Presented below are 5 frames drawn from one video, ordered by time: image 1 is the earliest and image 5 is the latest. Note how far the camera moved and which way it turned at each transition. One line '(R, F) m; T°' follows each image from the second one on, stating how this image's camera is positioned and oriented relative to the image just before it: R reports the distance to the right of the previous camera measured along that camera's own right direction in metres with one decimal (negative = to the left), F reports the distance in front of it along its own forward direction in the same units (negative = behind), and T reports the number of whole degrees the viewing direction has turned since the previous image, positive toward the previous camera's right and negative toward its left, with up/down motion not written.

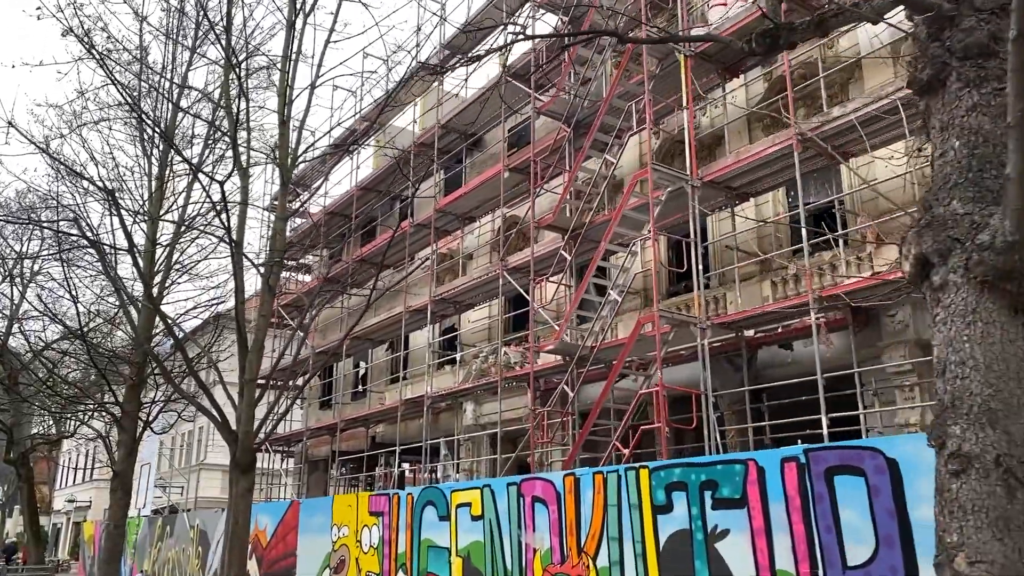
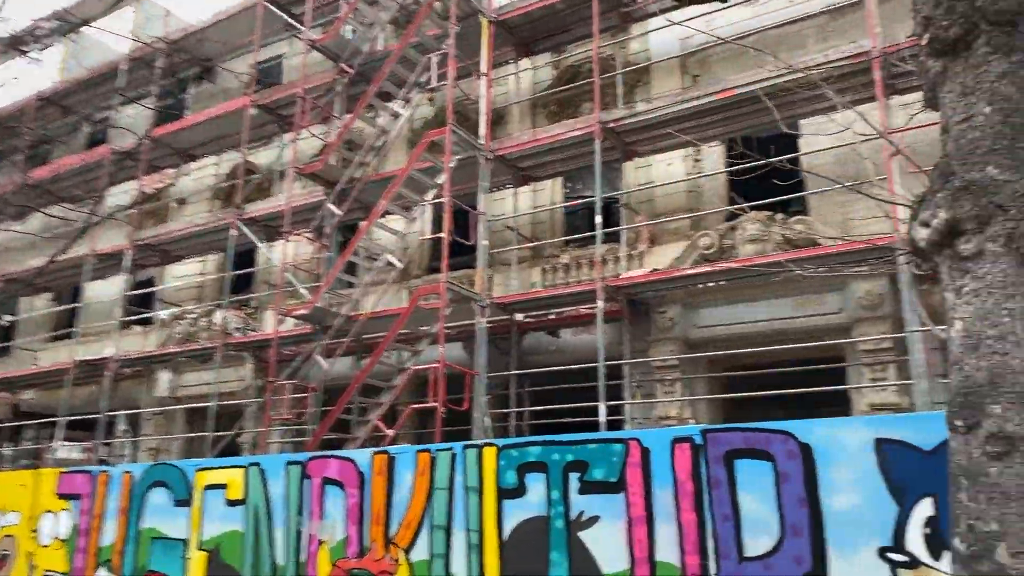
(-1.0, +1.2) m; +23°
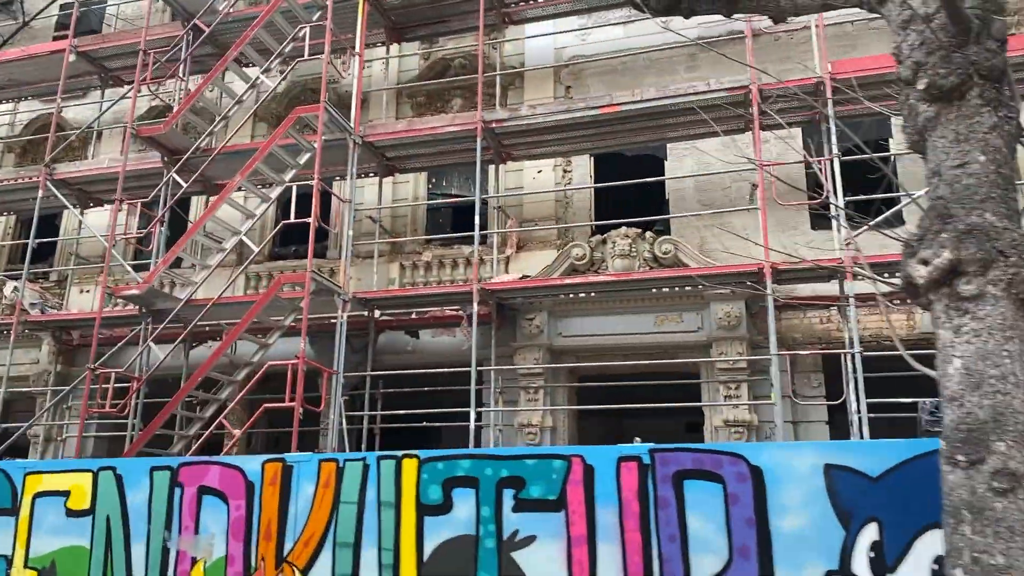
(-0.8, +0.4) m; +15°
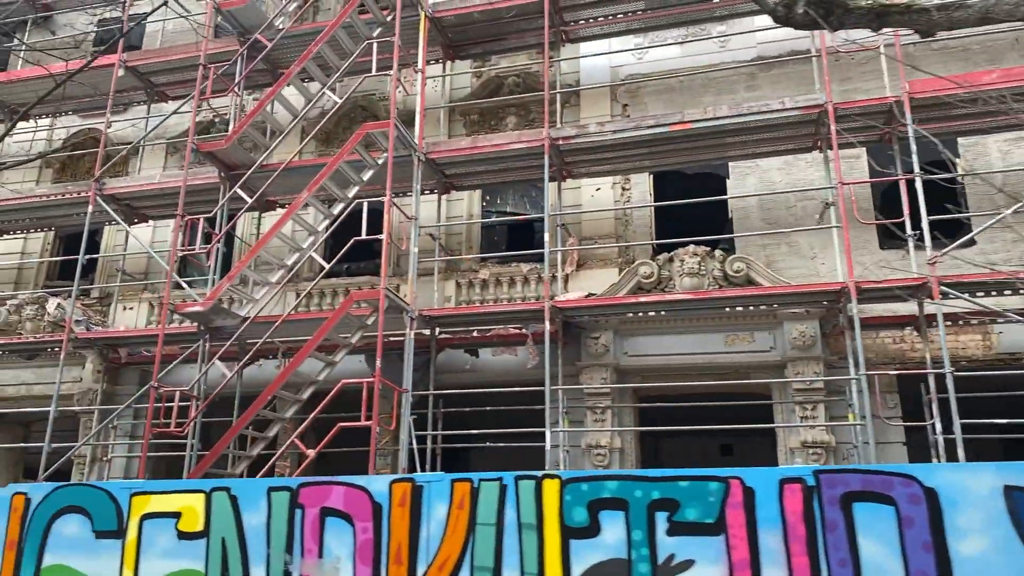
(-0.9, +0.1) m; +1°
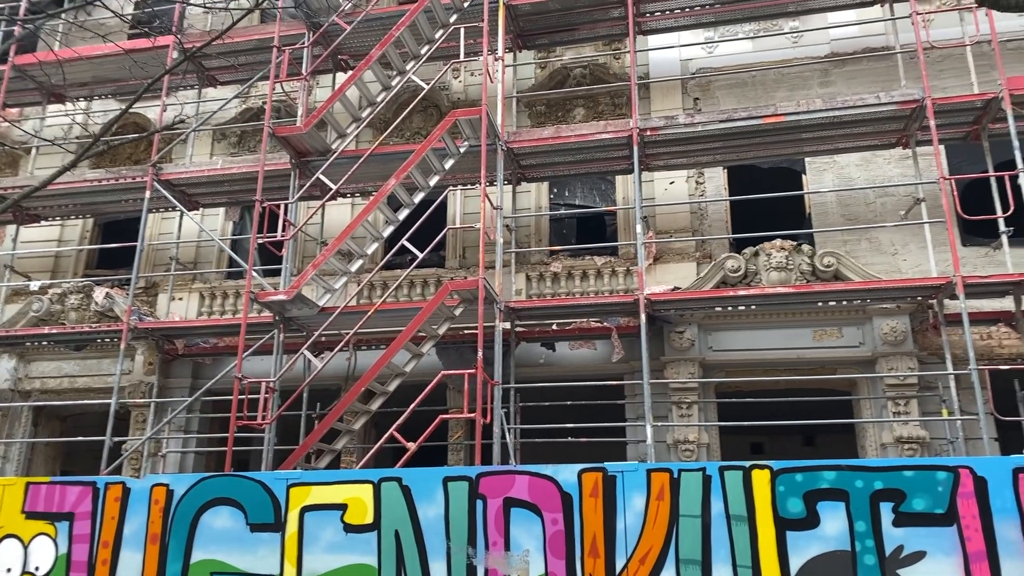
(-1.3, +0.2) m; +2°
